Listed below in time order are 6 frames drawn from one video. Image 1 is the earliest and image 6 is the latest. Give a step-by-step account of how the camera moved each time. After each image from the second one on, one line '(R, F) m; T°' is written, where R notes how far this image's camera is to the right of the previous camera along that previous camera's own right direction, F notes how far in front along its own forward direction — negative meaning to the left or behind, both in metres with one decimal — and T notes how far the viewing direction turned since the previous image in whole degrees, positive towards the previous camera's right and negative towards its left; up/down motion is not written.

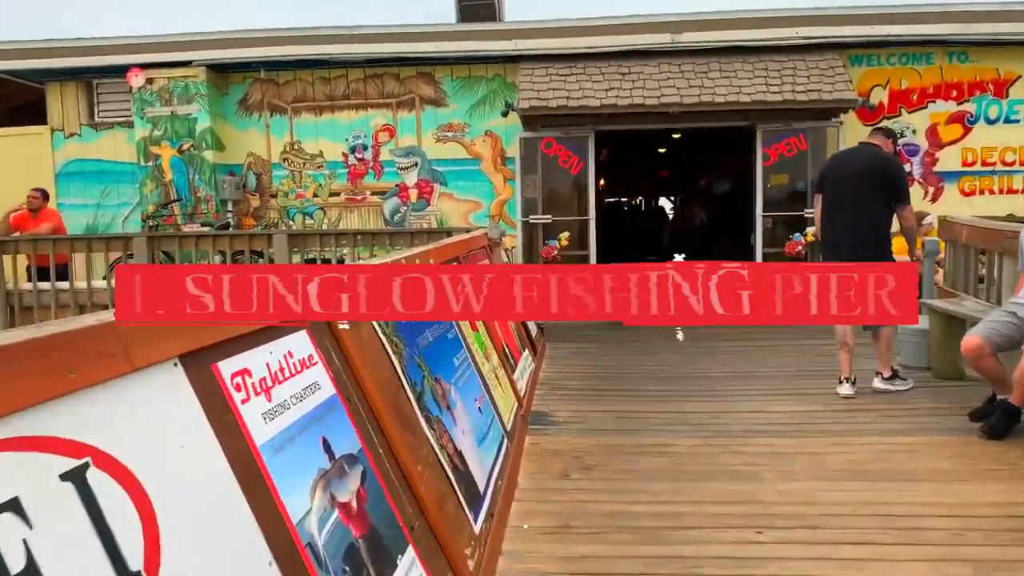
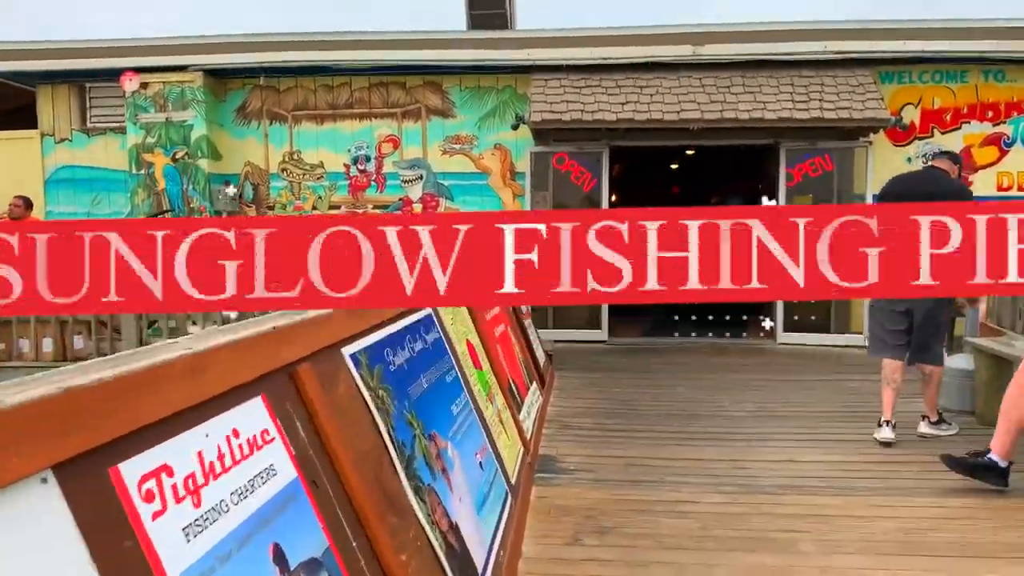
(0.0, +0.5) m; 0°
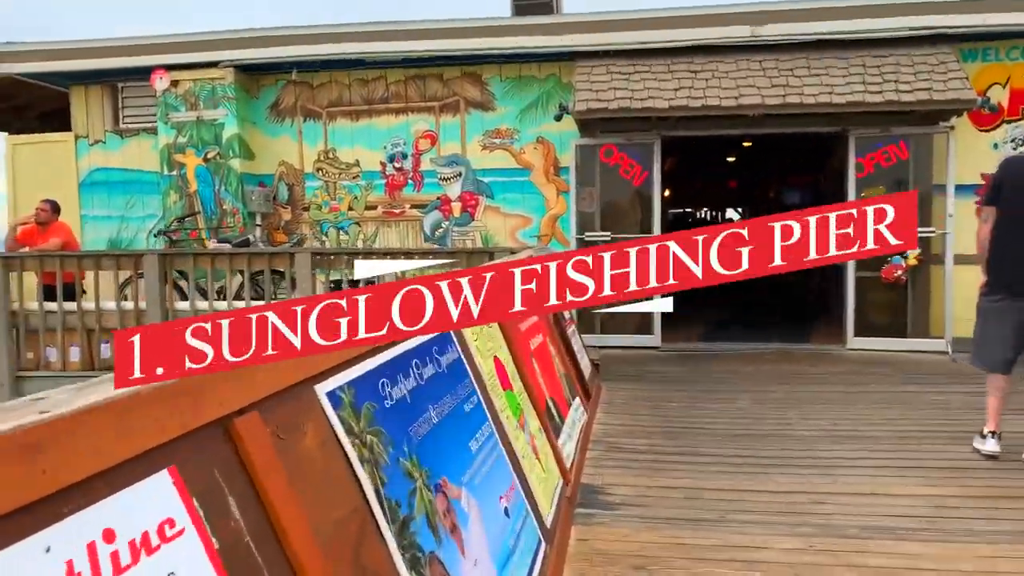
(+0.1, +0.5) m; -4°
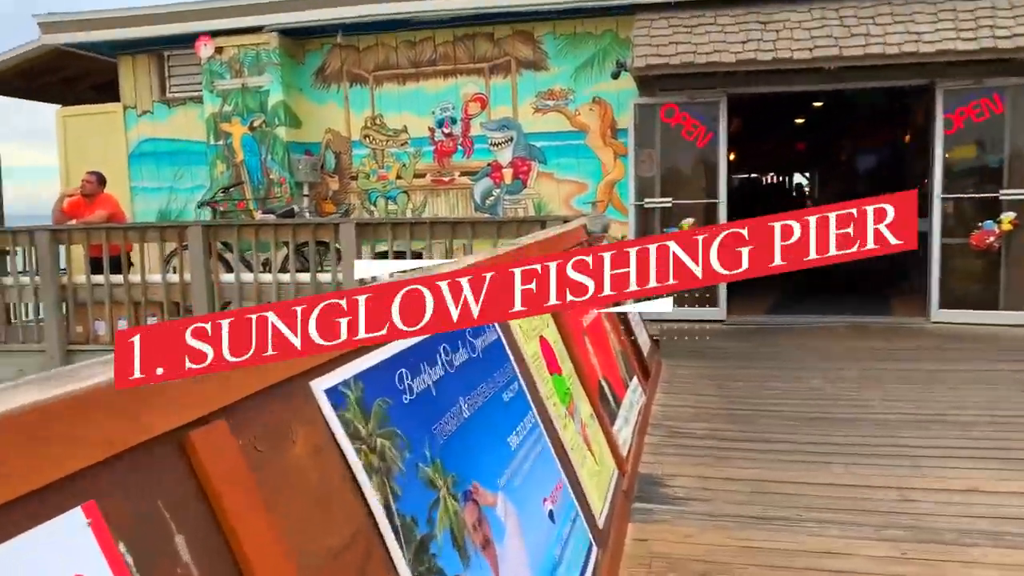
(0.0, +0.4) m; -4°
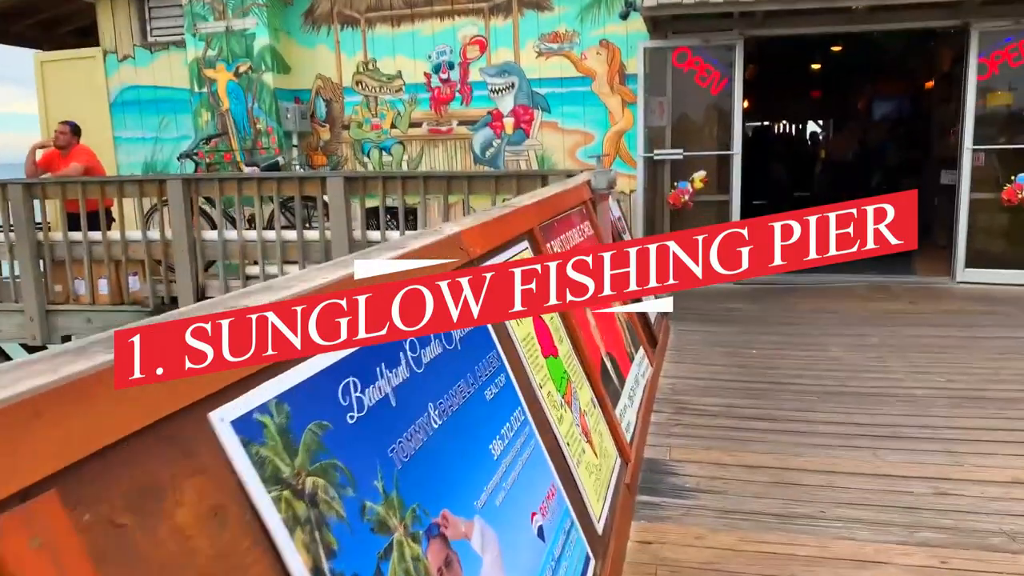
(+0.1, +0.4) m; -1°
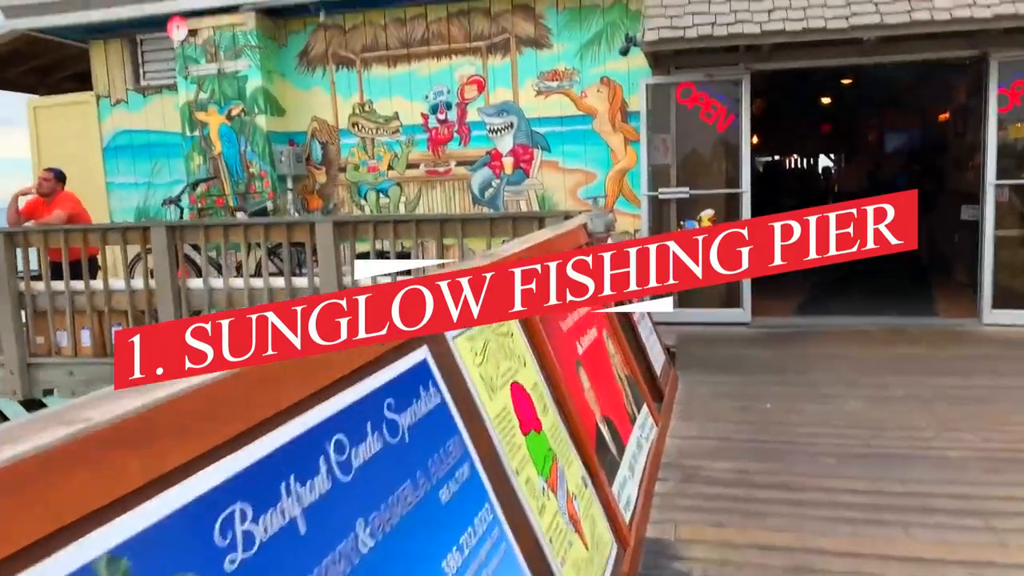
(+0.1, +0.3) m; -1°
